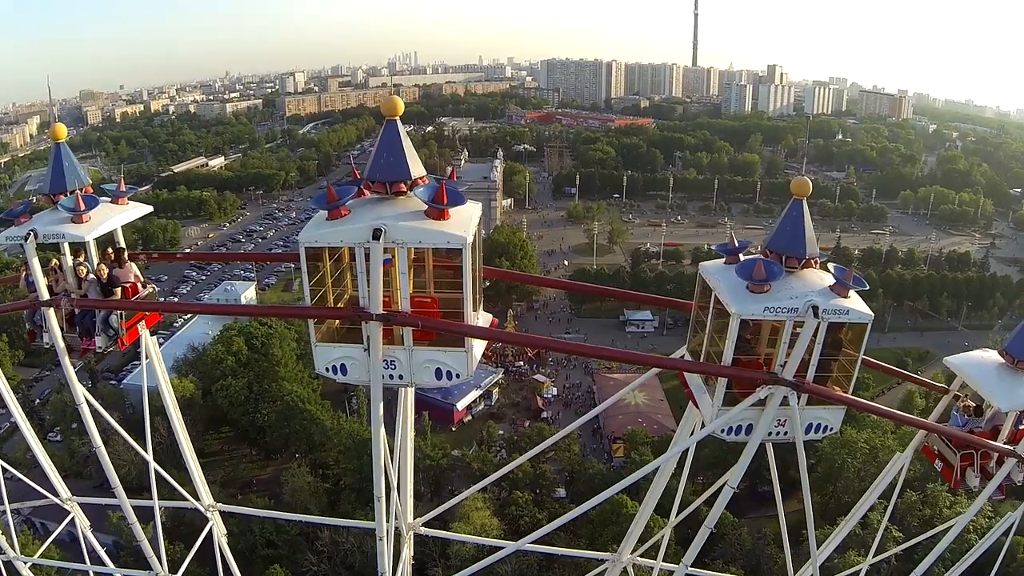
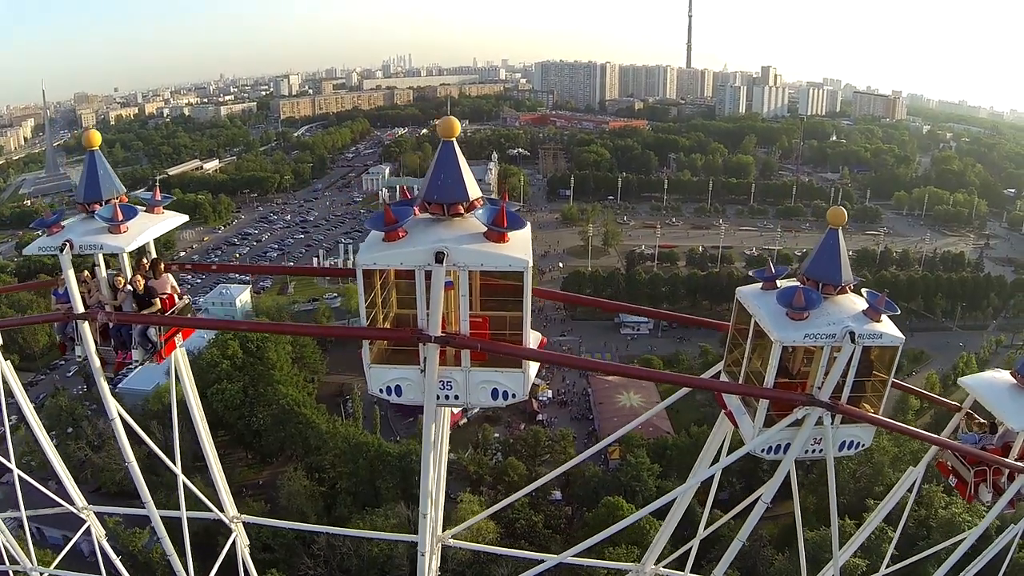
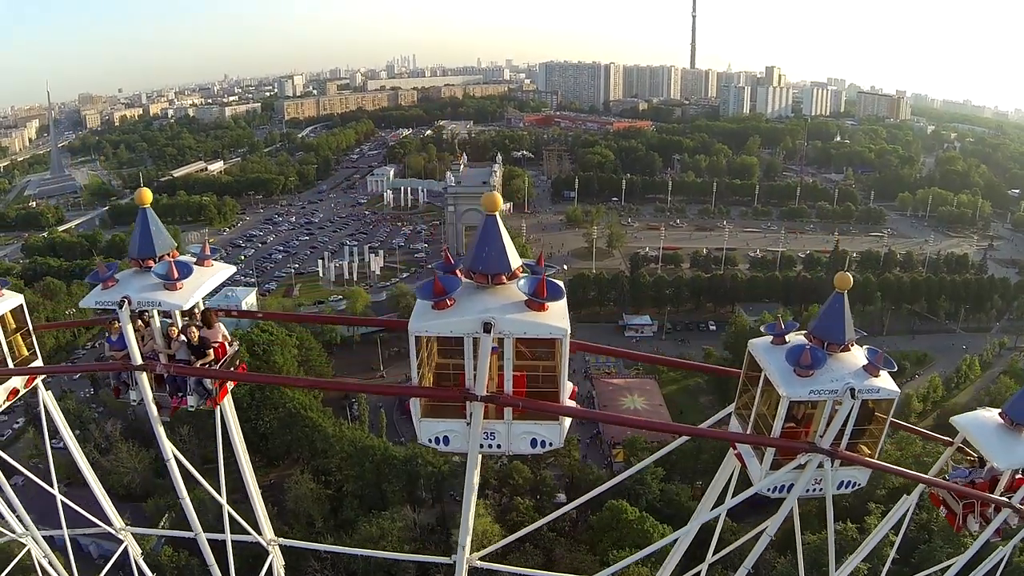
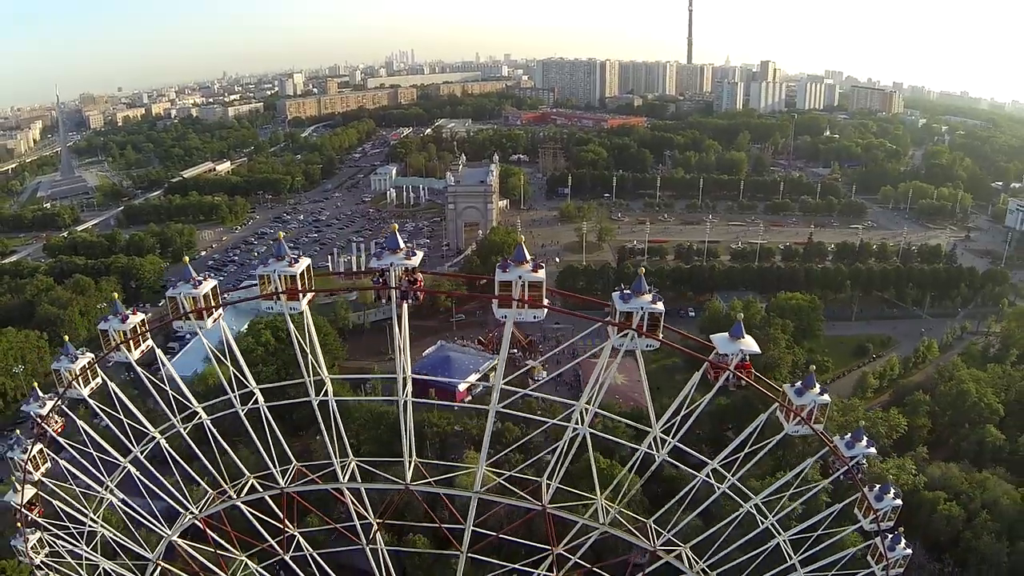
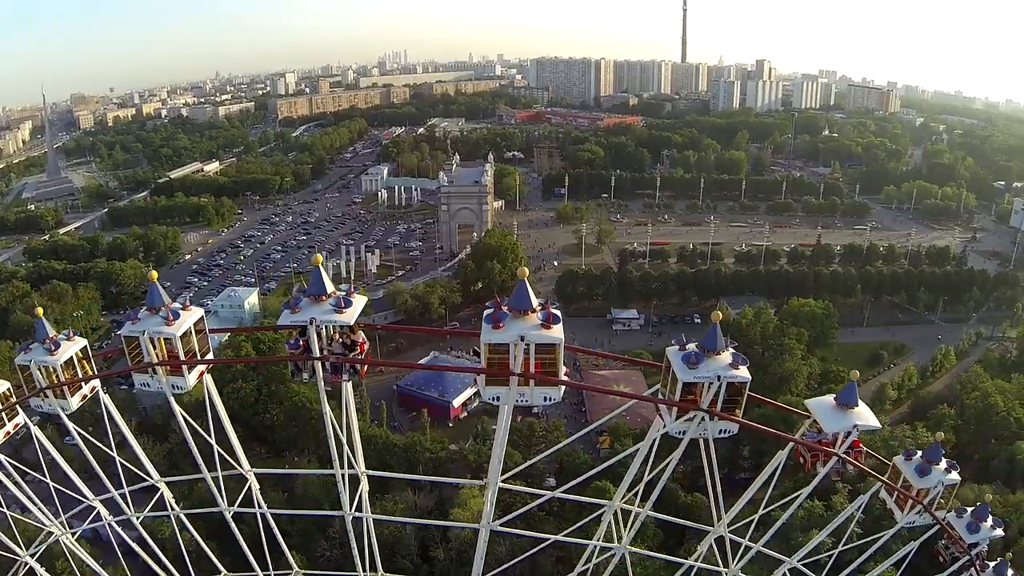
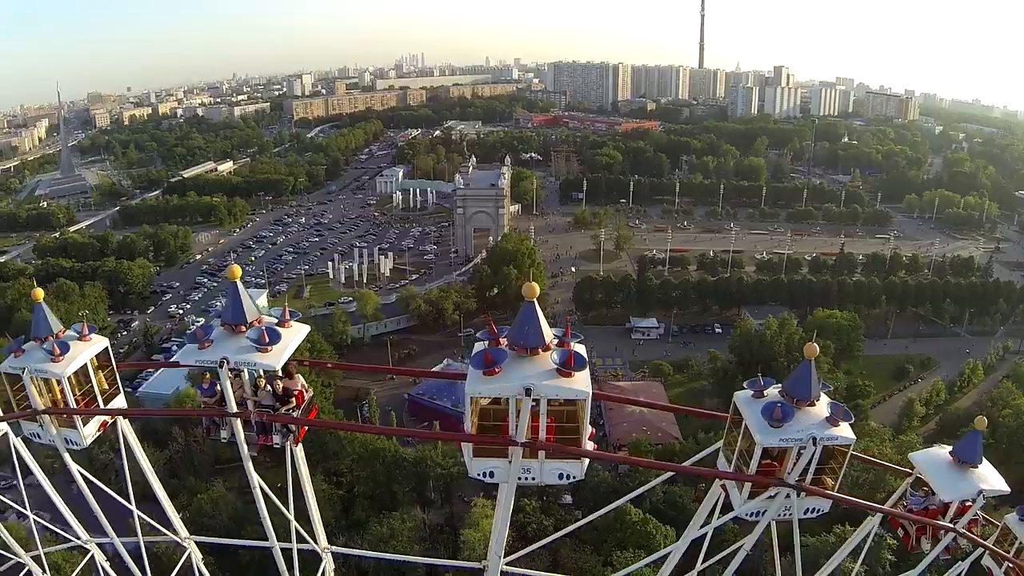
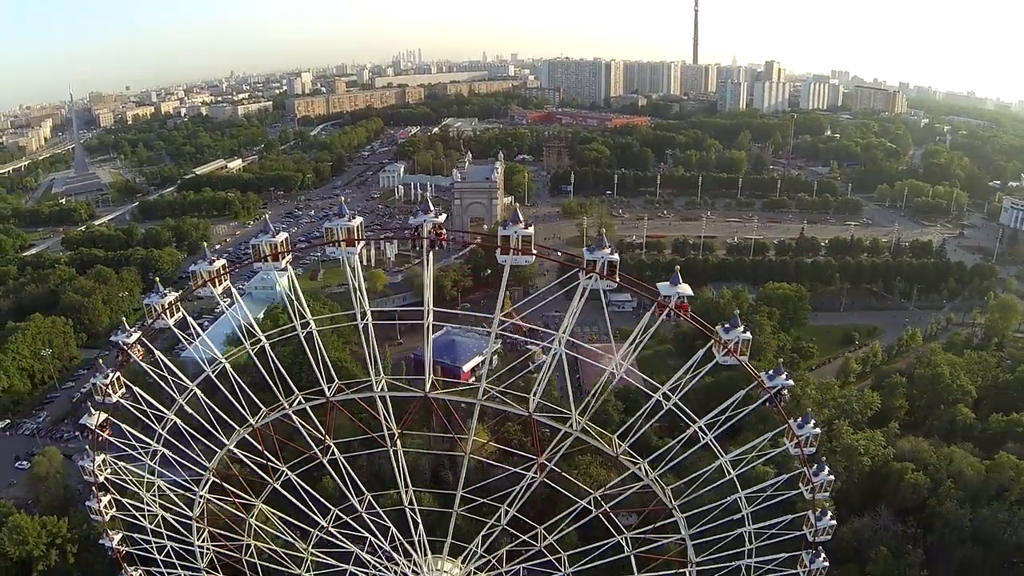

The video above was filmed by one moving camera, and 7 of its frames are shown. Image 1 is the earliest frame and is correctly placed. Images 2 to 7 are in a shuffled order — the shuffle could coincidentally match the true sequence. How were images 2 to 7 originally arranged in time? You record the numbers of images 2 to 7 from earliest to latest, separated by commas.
2, 3, 6, 5, 4, 7
